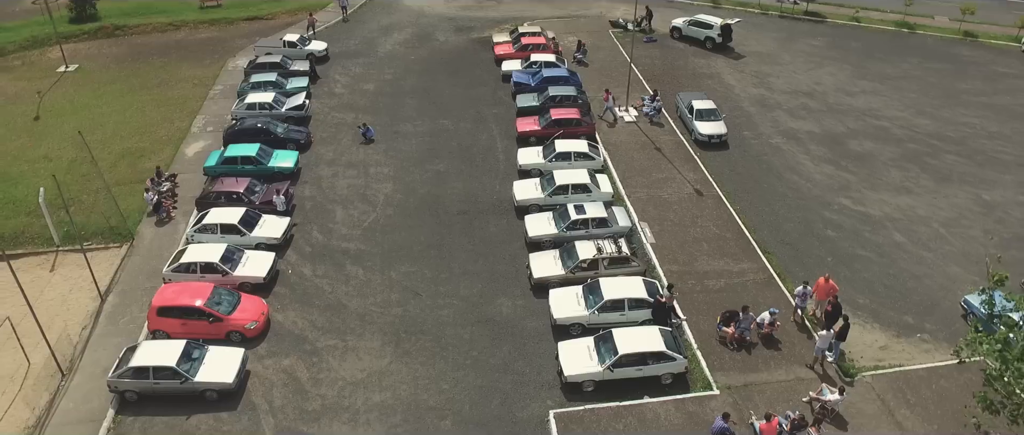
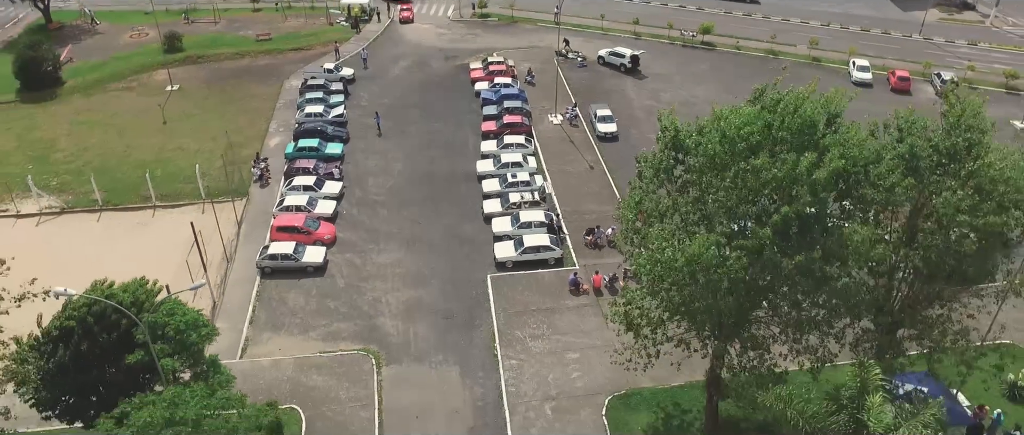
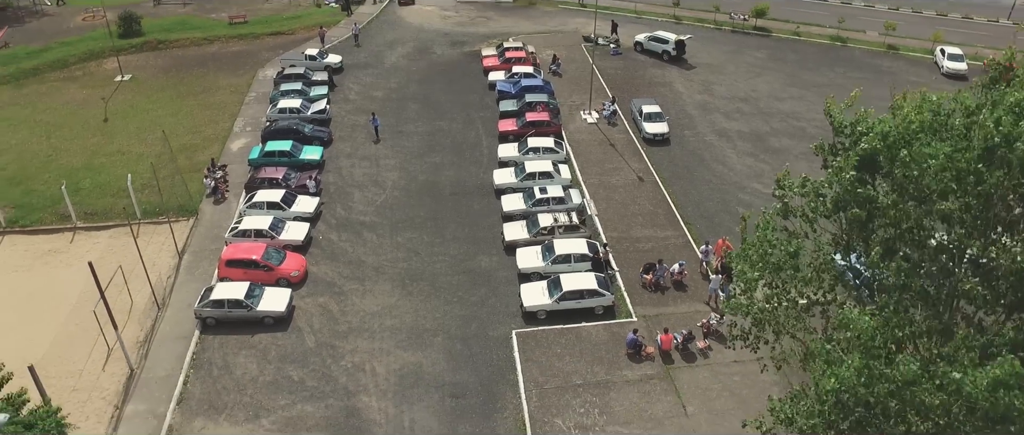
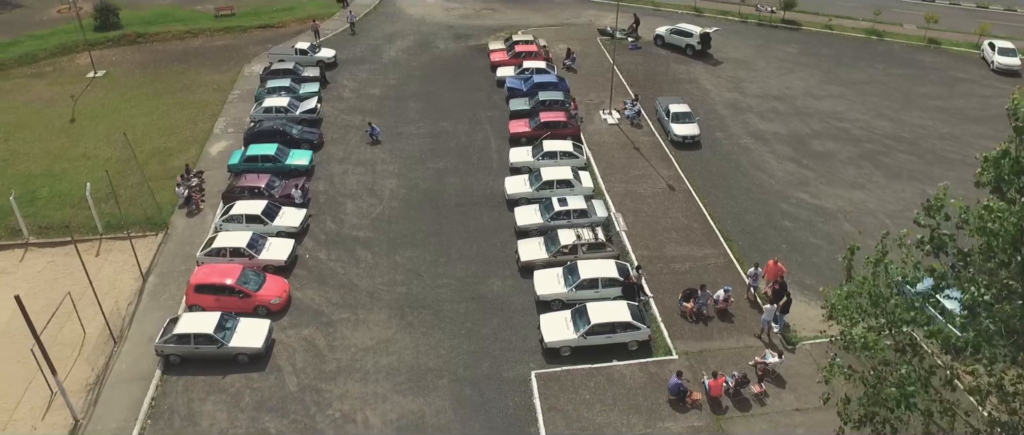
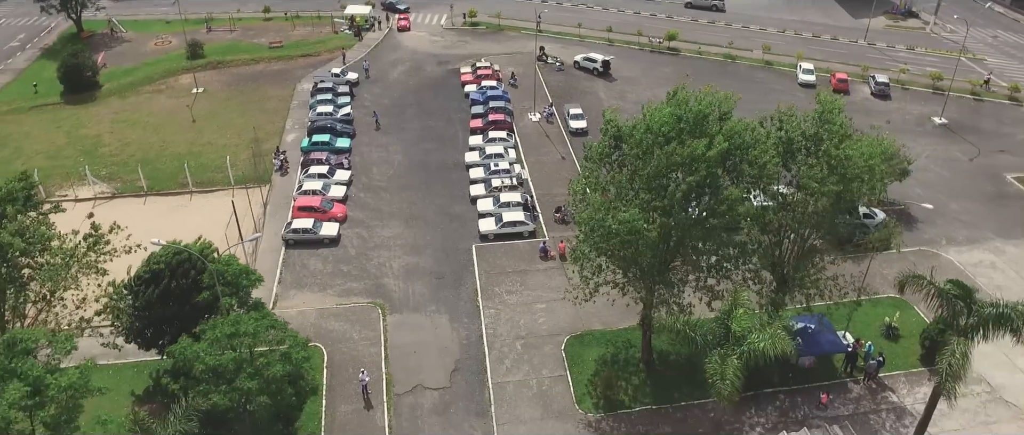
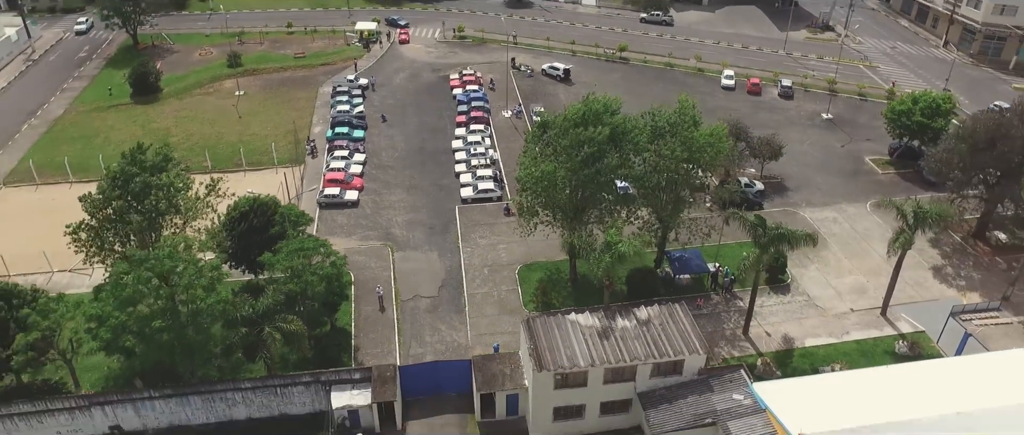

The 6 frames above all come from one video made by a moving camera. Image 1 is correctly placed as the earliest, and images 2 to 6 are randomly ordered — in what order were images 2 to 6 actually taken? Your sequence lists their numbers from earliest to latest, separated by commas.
4, 3, 2, 5, 6
